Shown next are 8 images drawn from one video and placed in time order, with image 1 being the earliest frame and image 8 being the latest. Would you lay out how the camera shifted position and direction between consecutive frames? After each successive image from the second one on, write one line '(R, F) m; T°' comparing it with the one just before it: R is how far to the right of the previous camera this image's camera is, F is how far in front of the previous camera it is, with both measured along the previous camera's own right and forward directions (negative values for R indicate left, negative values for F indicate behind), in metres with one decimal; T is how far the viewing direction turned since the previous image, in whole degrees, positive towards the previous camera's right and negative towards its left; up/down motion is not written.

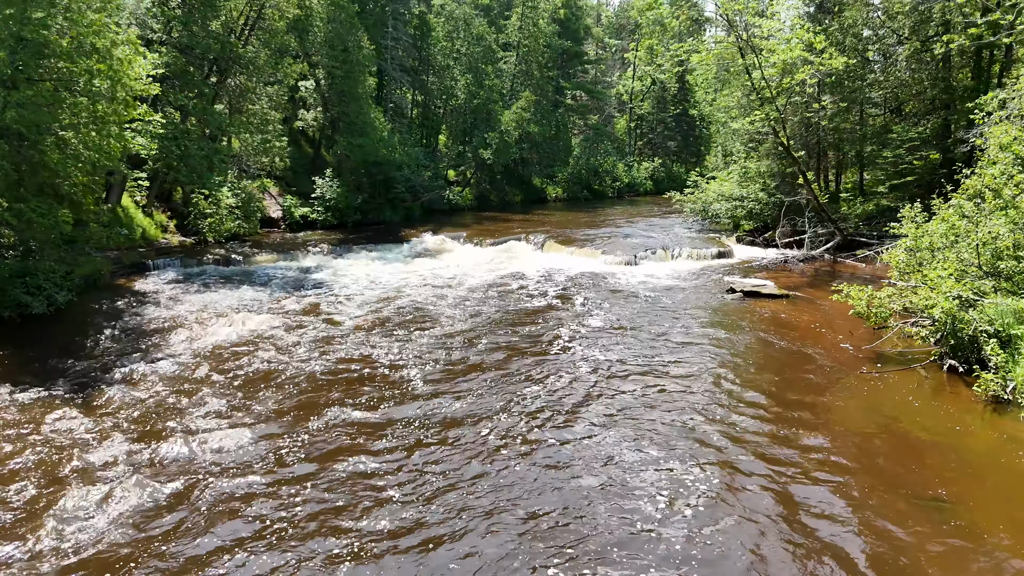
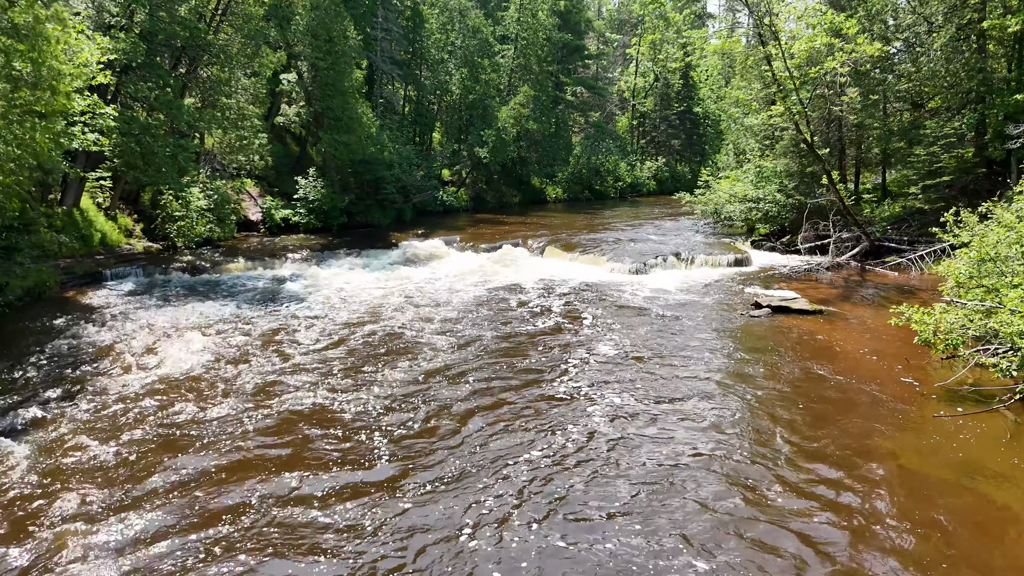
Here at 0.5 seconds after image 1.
(0.0, +1.7) m; 0°
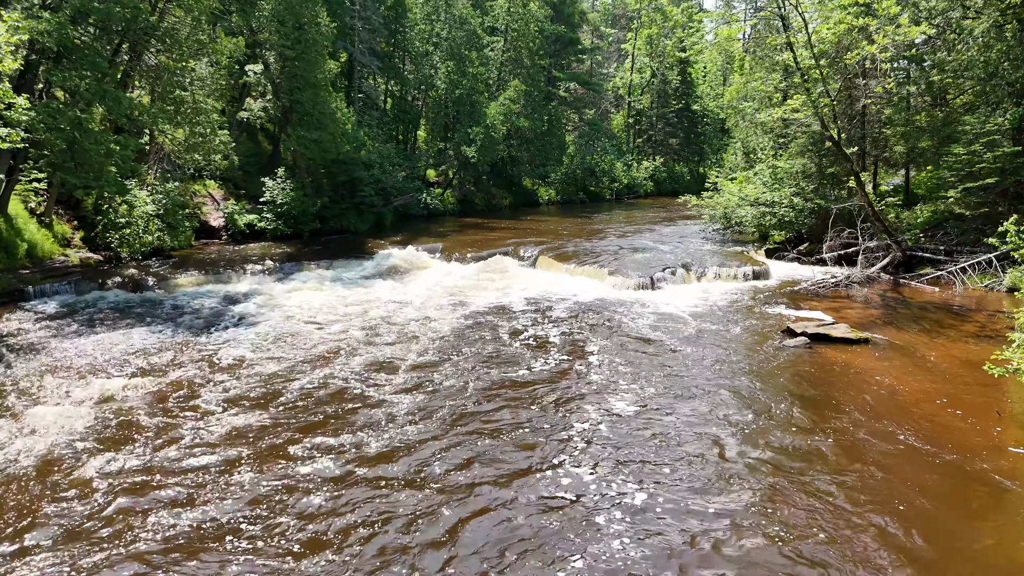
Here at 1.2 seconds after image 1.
(+0.1, +2.1) m; +1°
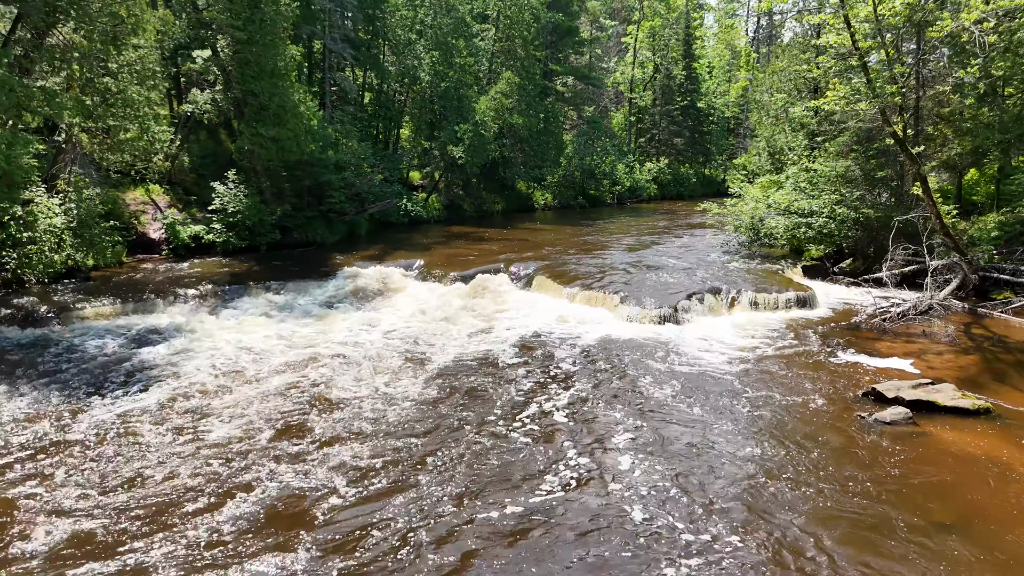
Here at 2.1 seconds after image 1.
(+0.1, +2.9) m; 0°
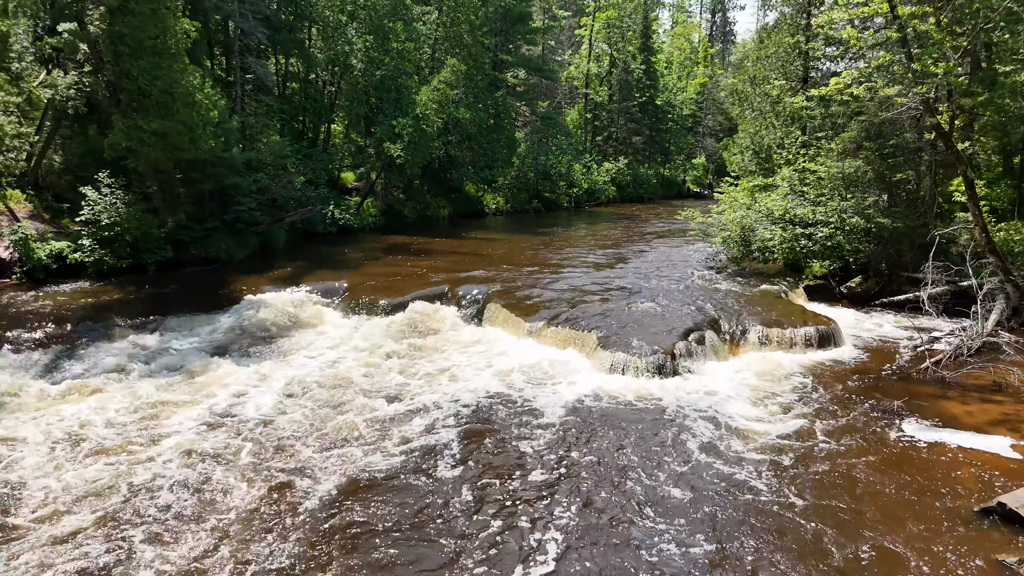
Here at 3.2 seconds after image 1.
(+0.1, +3.0) m; +4°
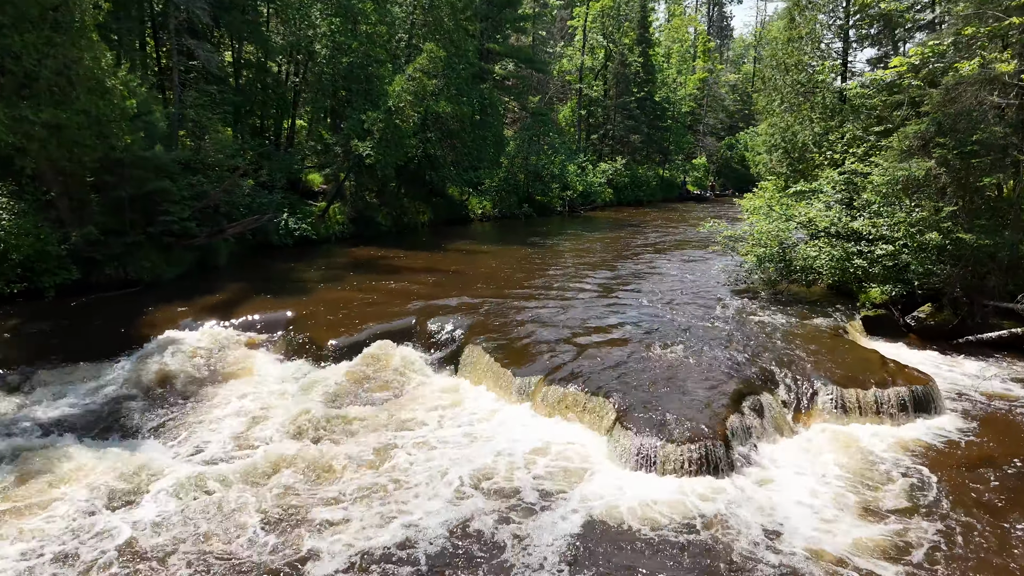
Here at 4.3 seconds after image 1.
(+0.1, +2.7) m; +1°
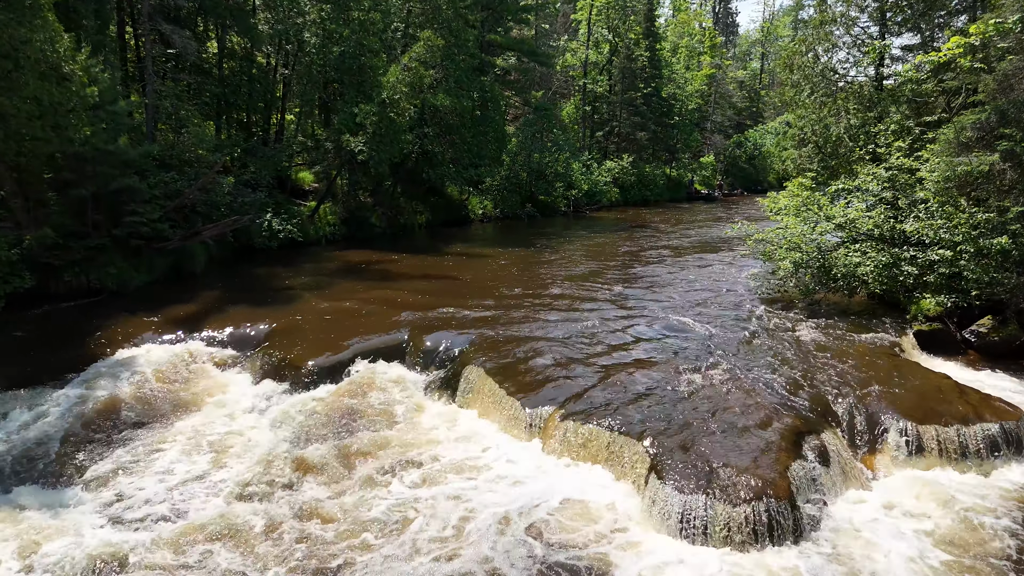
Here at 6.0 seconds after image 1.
(-0.1, +1.3) m; 0°
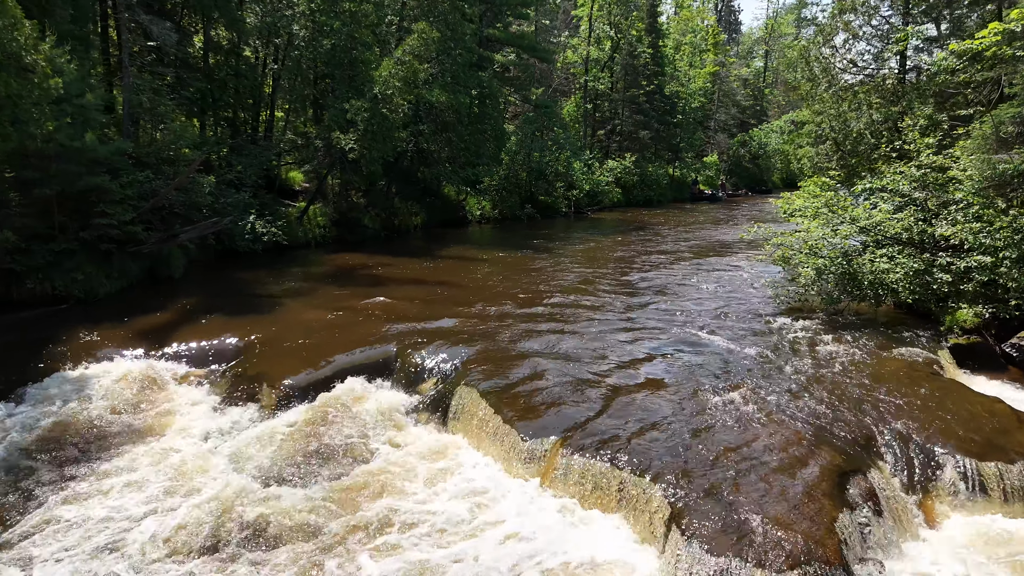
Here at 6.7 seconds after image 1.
(0.0, +0.8) m; 0°
